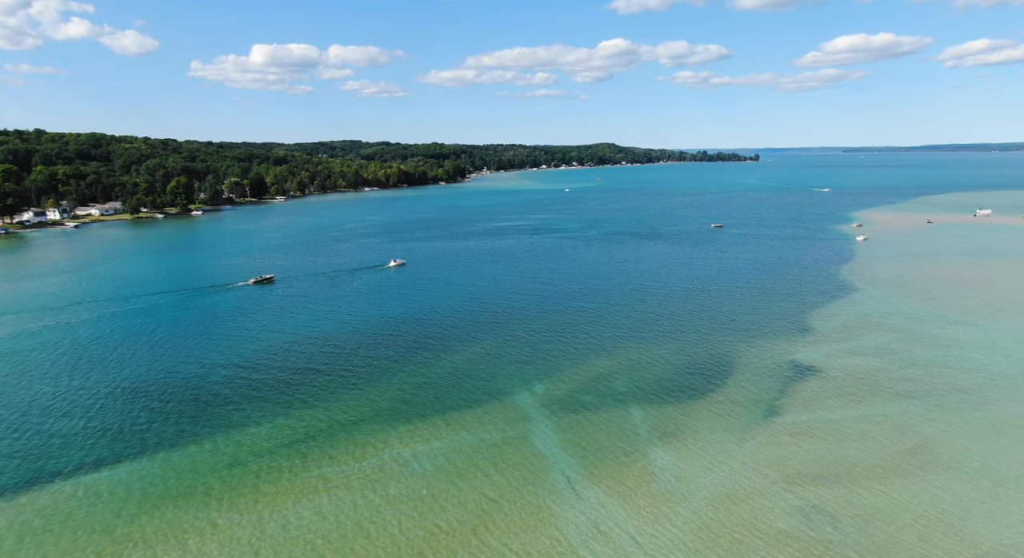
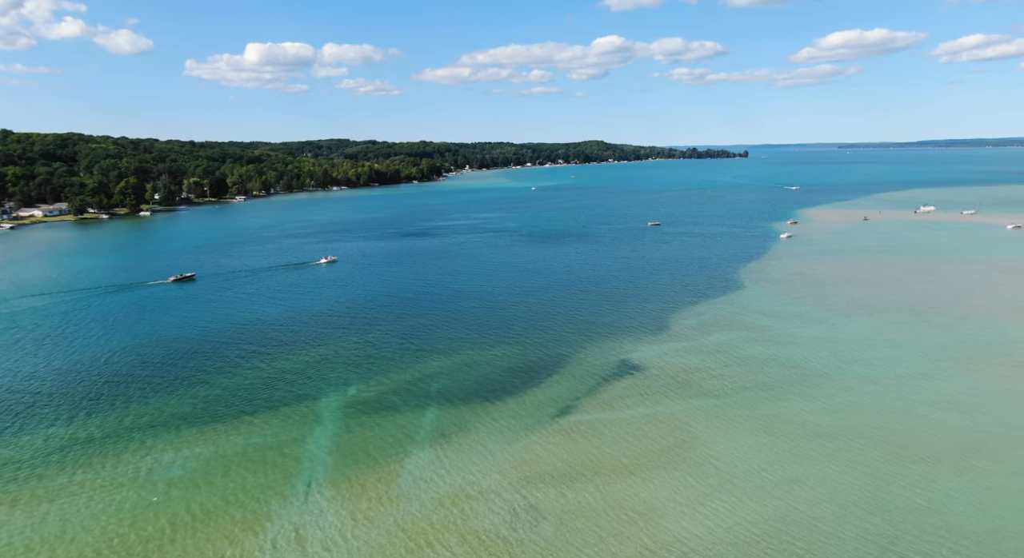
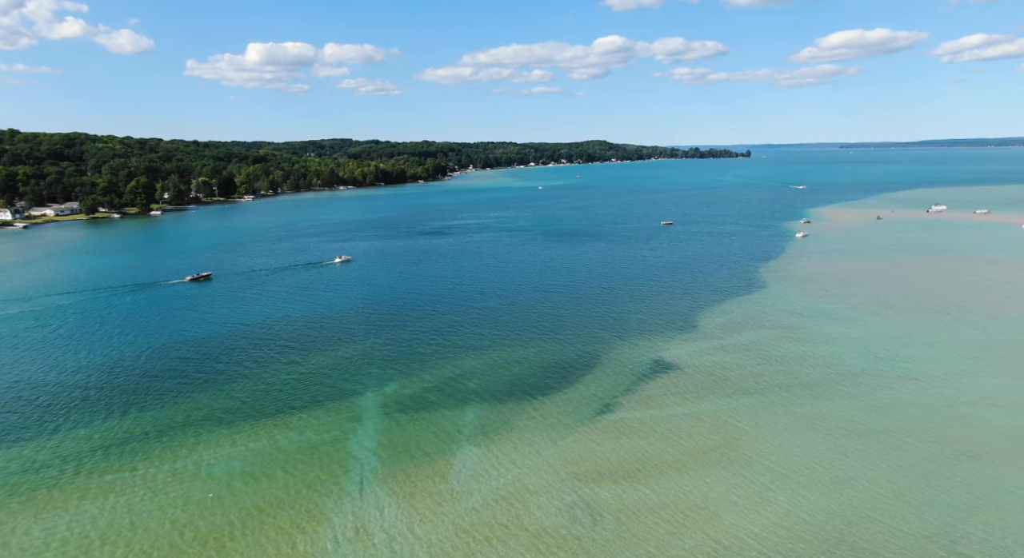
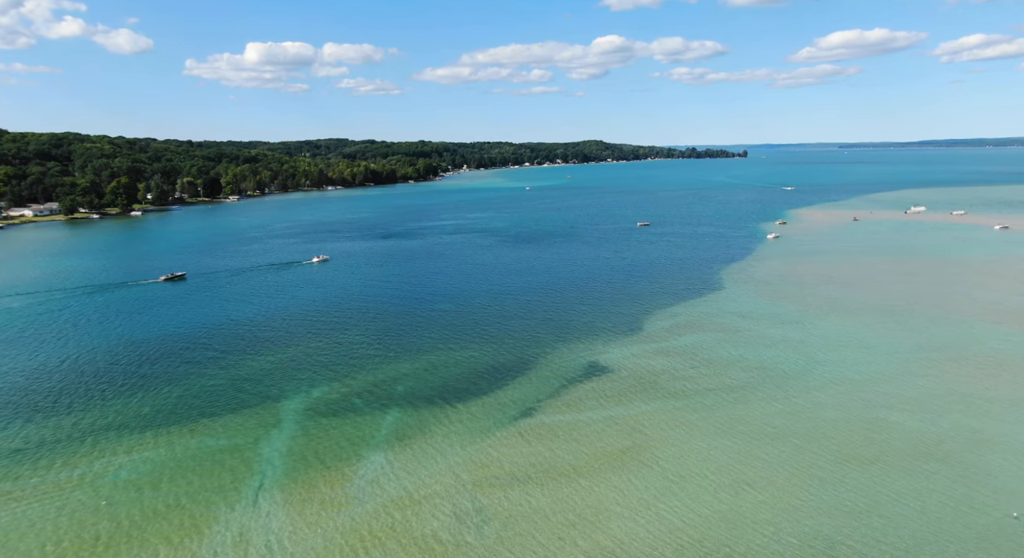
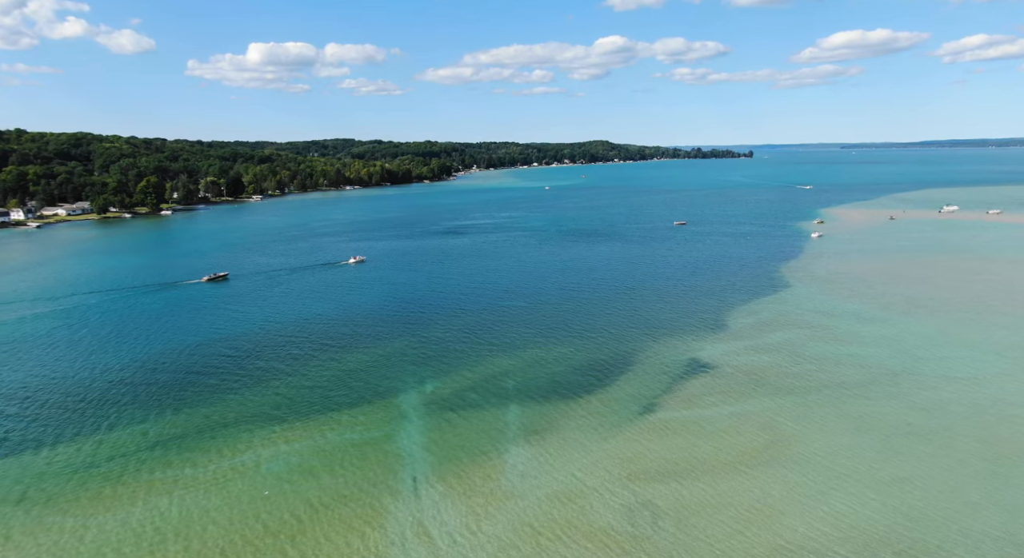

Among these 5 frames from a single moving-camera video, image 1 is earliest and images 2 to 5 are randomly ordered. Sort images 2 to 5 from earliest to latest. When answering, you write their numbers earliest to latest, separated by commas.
5, 3, 2, 4
